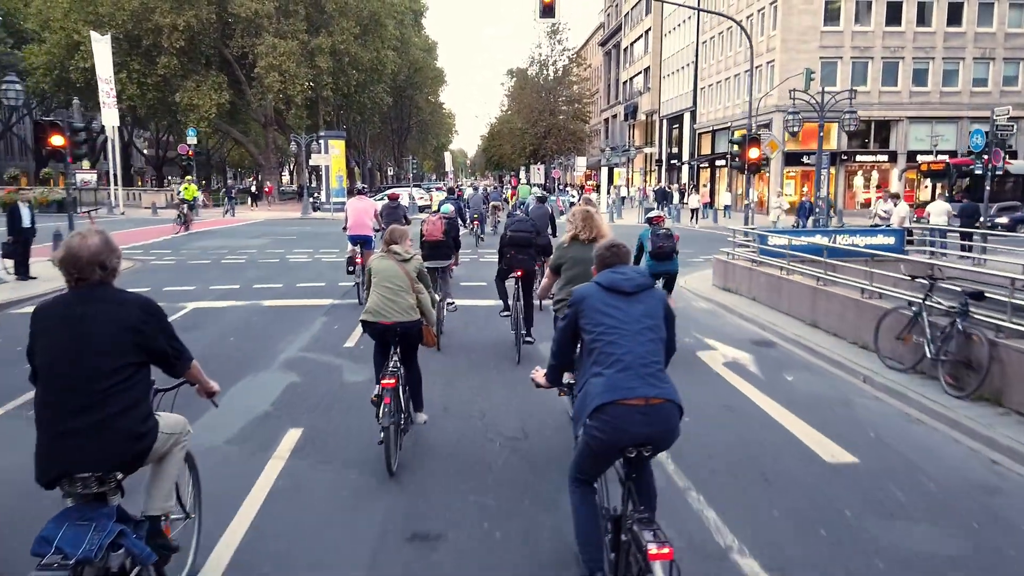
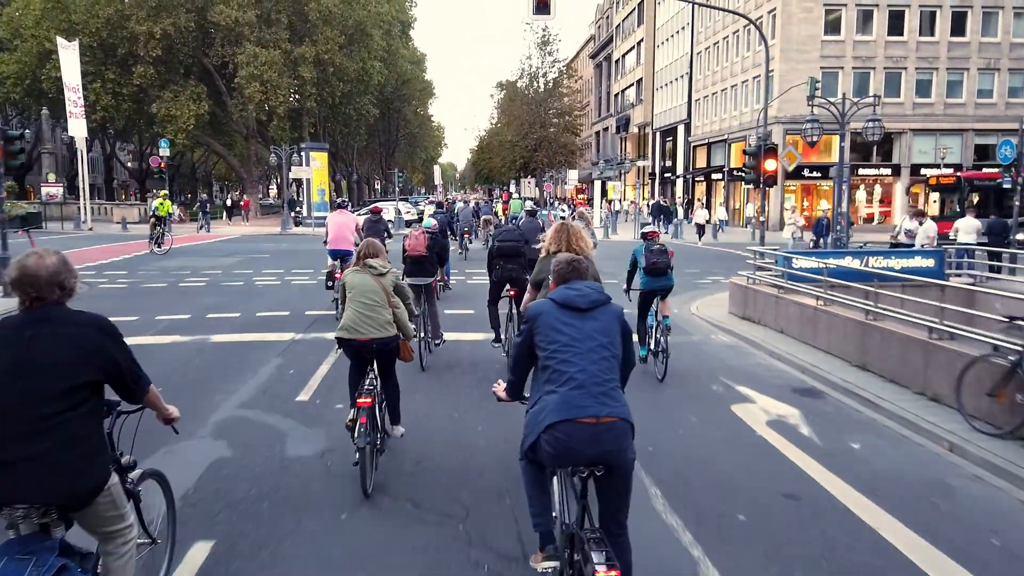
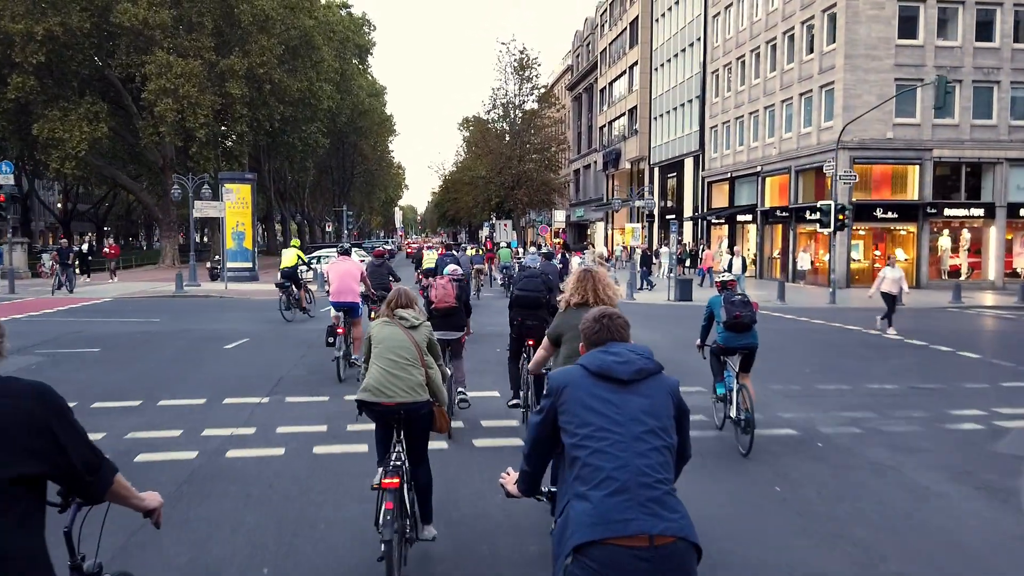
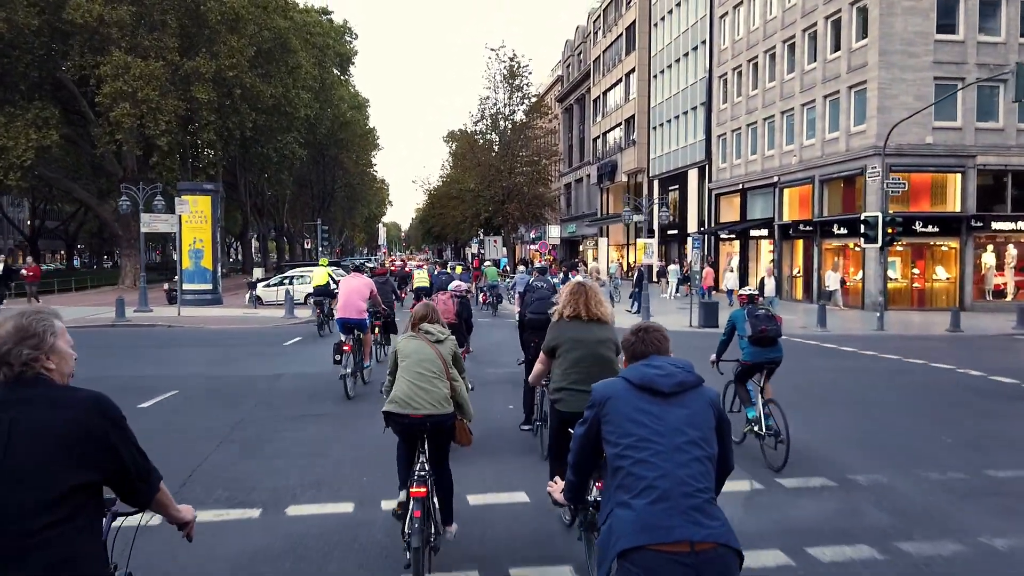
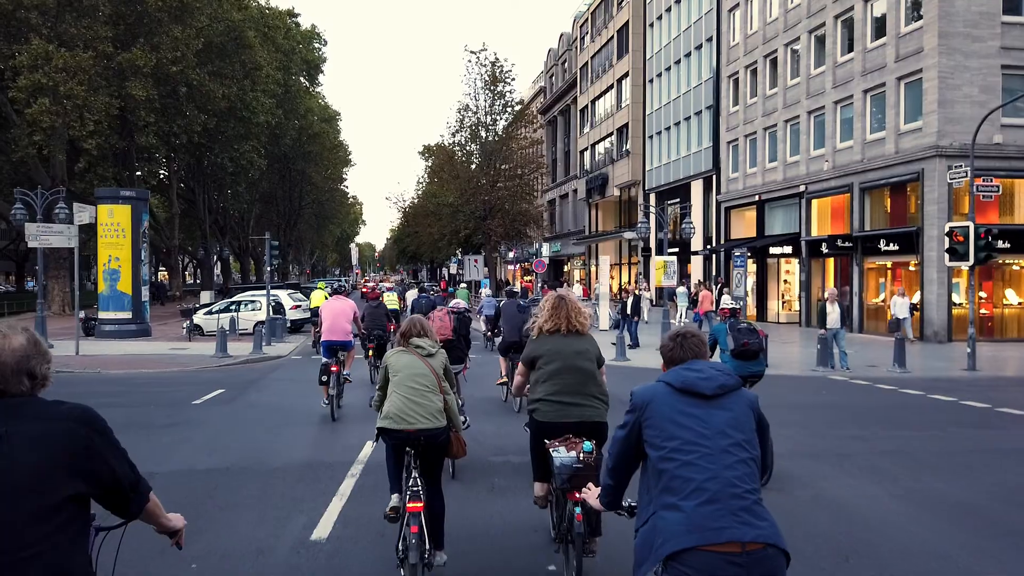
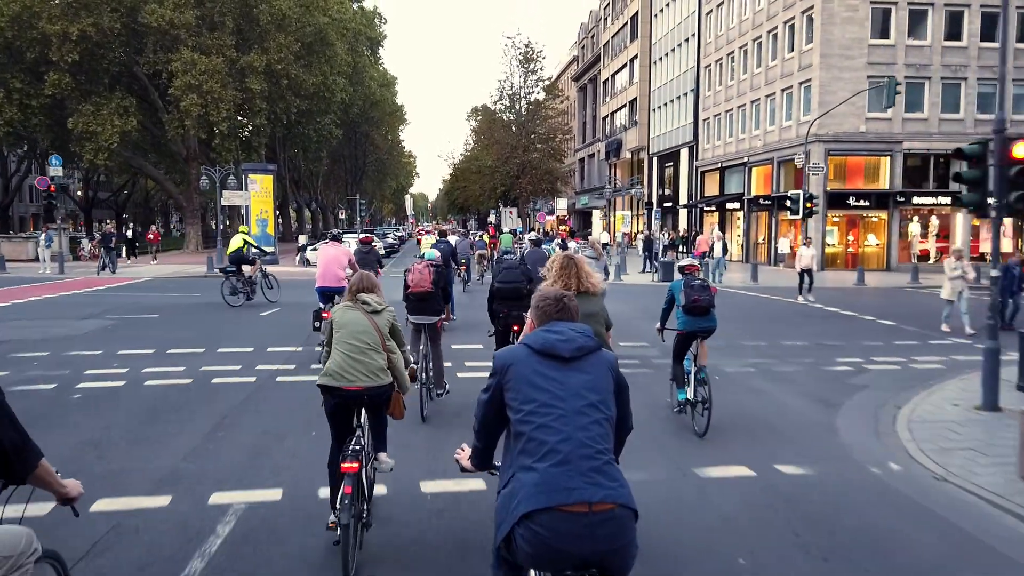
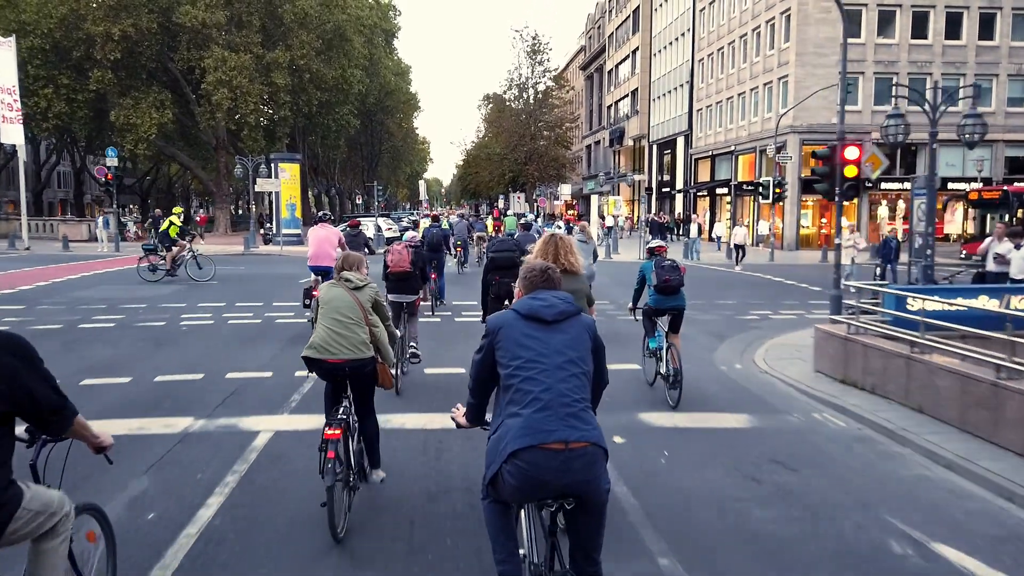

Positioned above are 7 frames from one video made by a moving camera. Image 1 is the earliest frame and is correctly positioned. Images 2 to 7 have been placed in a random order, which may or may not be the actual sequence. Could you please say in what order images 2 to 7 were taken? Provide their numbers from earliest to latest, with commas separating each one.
2, 7, 6, 3, 4, 5
